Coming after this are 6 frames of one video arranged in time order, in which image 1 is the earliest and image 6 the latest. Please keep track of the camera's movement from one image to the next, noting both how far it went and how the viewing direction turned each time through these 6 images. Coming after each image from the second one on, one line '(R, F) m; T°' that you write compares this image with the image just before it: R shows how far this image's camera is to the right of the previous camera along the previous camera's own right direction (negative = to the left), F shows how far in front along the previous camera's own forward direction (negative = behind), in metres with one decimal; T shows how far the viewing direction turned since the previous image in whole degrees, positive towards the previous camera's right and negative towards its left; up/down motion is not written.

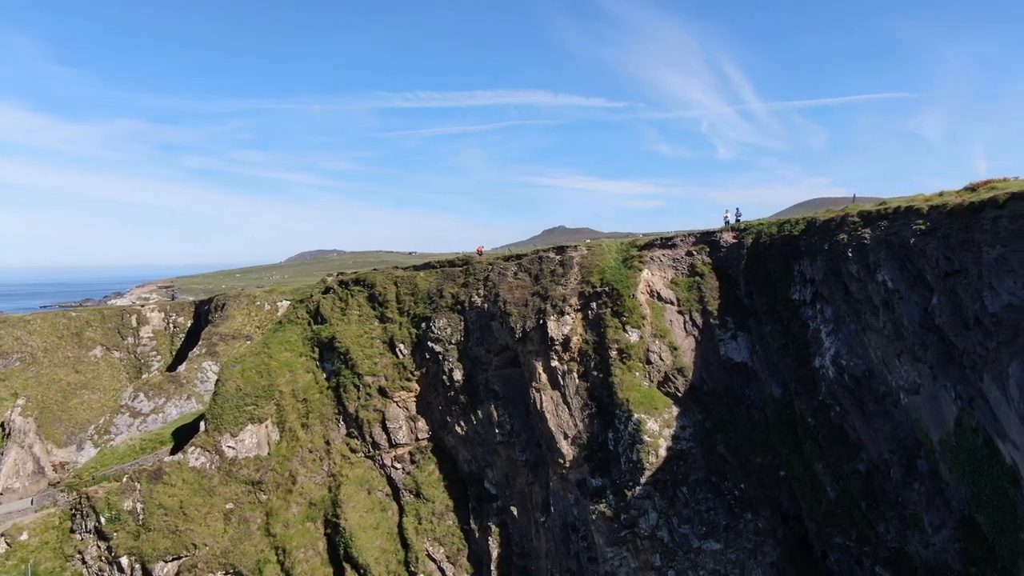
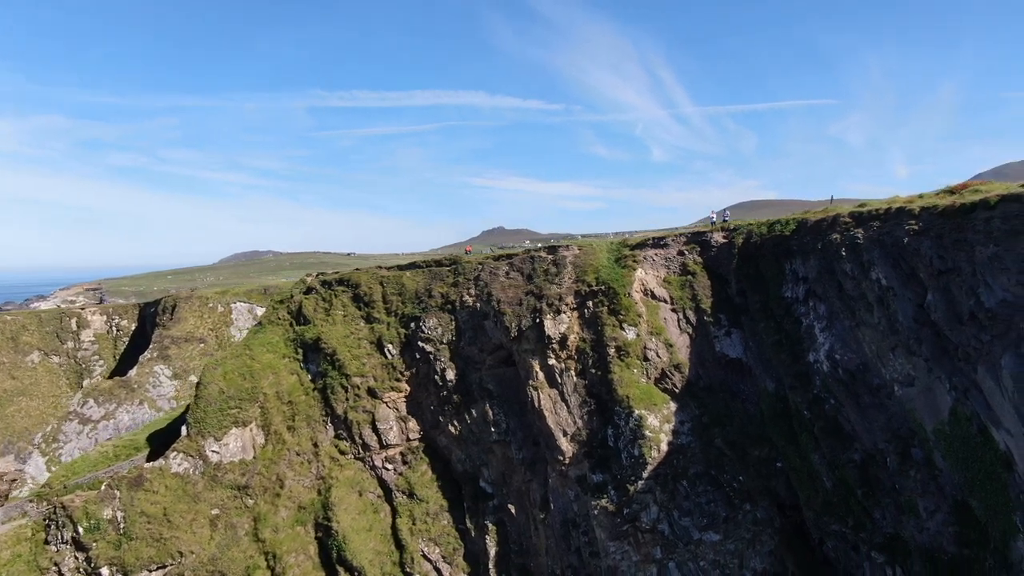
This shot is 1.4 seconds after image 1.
(-2.0, +0.1) m; +4°
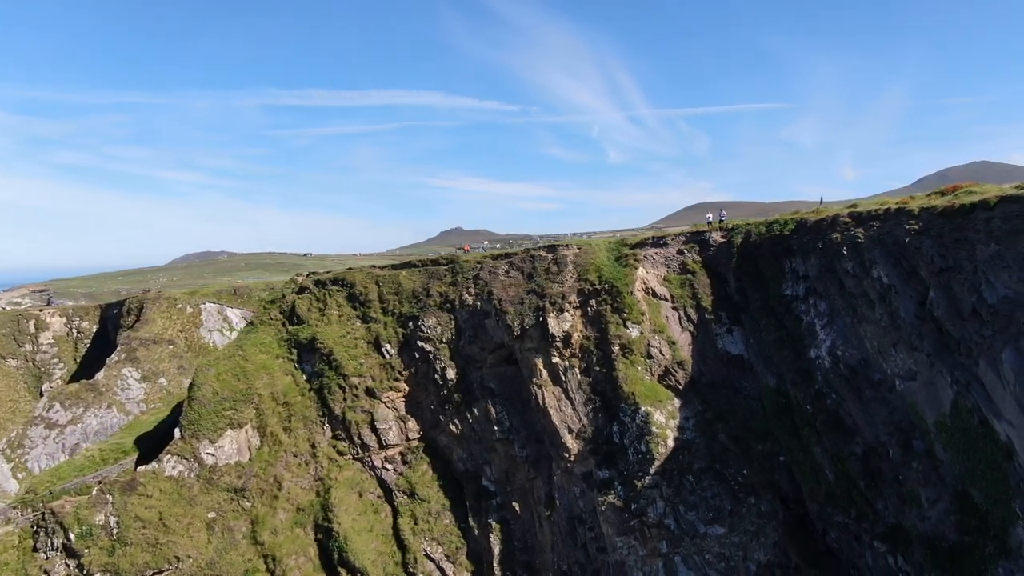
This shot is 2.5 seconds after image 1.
(-1.6, -0.1) m; +2°
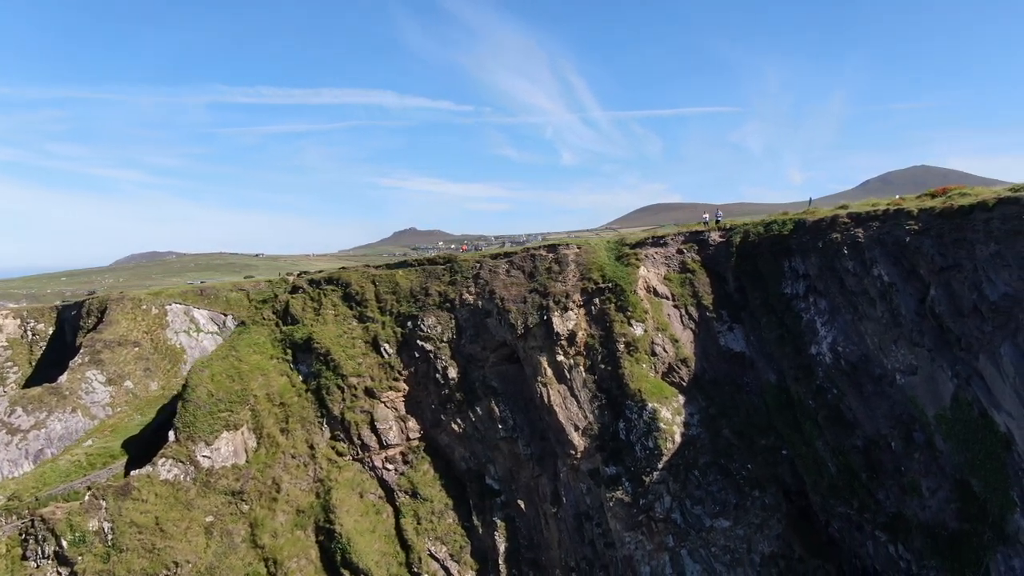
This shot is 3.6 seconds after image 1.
(-1.8, -0.1) m; +3°
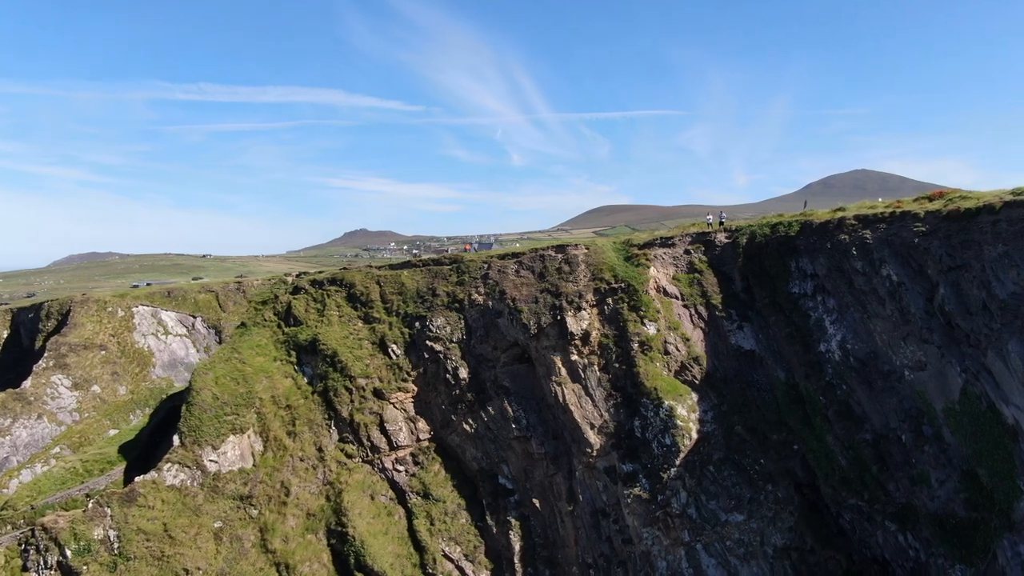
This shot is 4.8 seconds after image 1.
(-2.2, -0.2) m; +2°
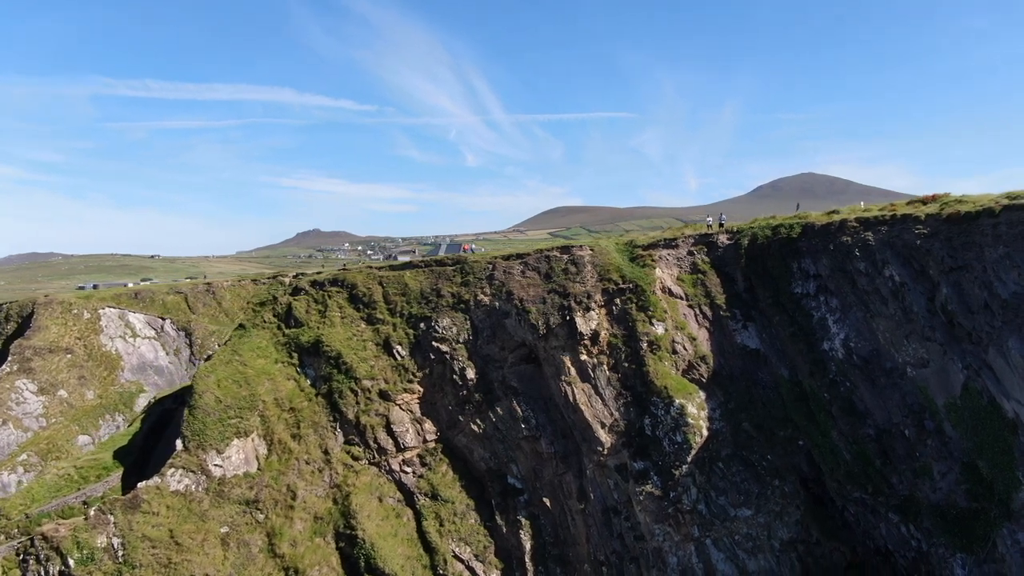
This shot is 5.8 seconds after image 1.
(-1.9, -0.2) m; +2°
